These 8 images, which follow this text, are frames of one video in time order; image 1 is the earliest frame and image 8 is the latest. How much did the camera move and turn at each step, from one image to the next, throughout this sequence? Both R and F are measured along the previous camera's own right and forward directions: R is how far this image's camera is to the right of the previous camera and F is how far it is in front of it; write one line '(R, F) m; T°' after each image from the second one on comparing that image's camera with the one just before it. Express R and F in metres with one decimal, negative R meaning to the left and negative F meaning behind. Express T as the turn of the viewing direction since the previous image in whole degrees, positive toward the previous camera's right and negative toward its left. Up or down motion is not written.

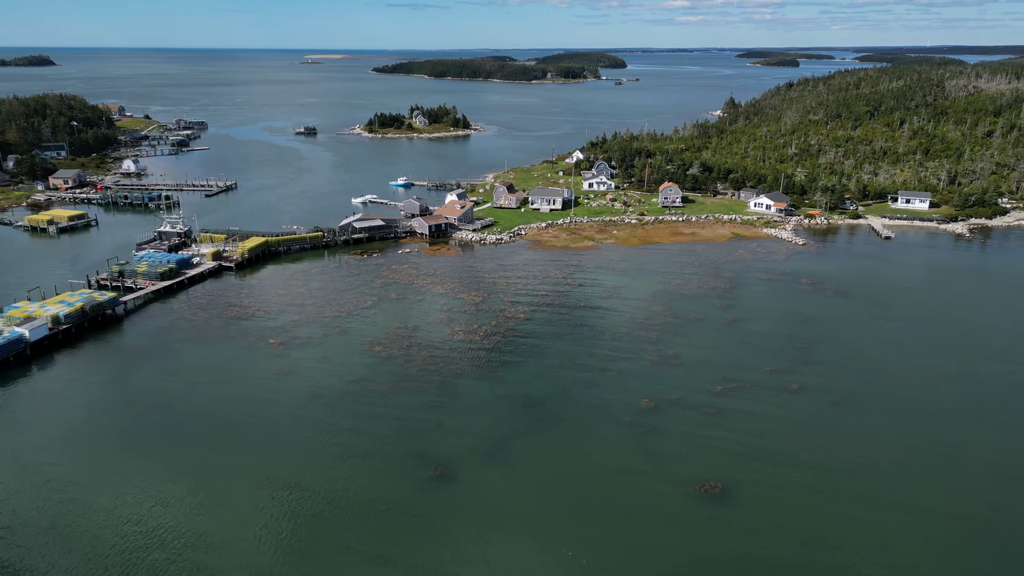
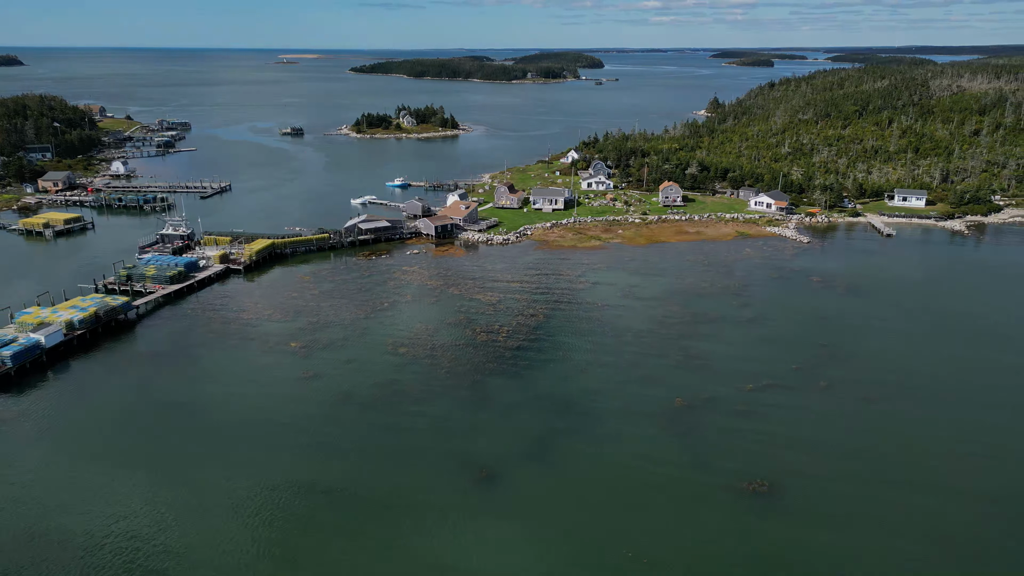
(-1.5, +0.1) m; +2°
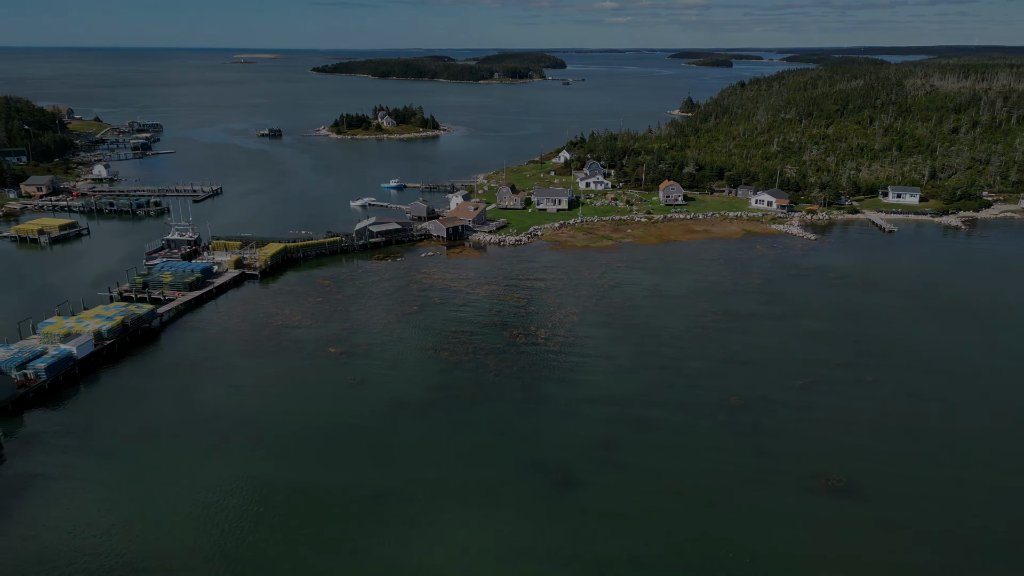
(-2.5, +0.1) m; +3°
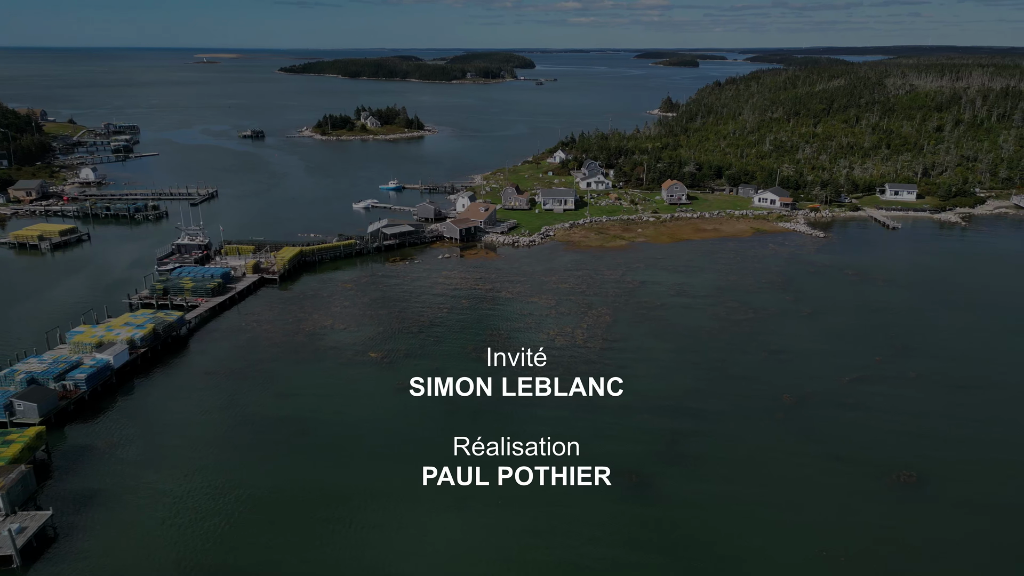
(-2.3, +0.1) m; +2°
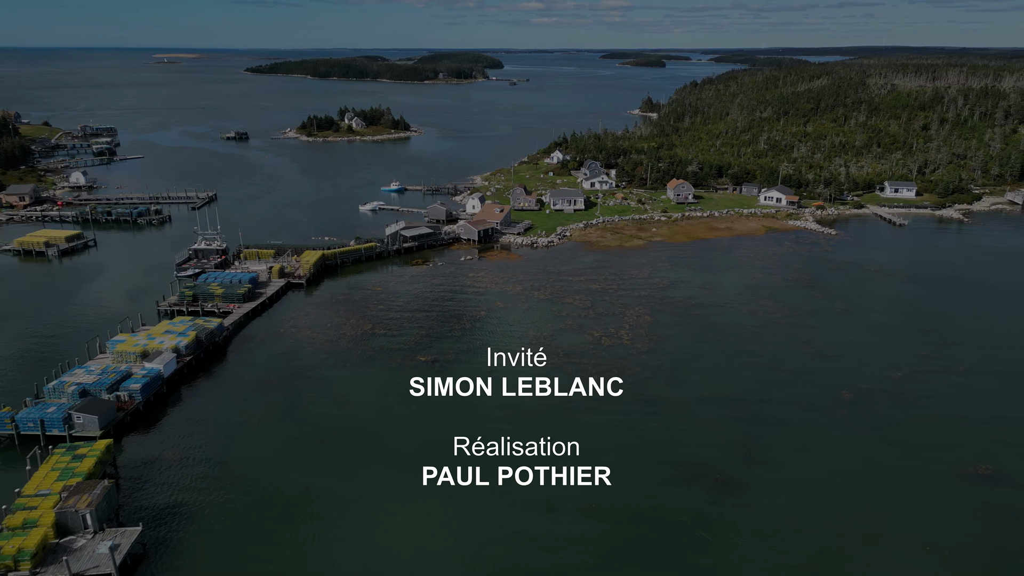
(-2.6, +0.1) m; +2°
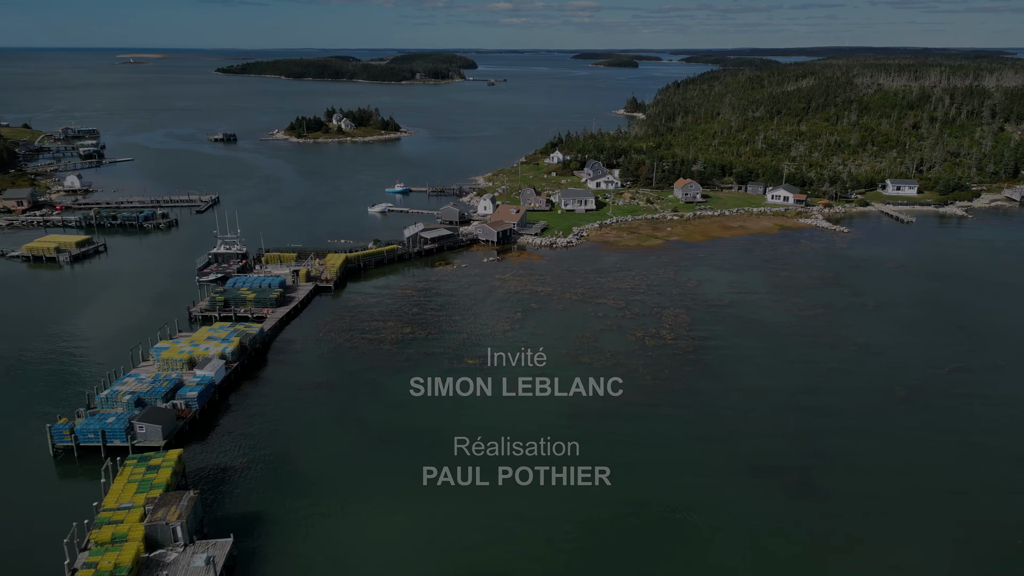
(-2.3, +0.1) m; +2°
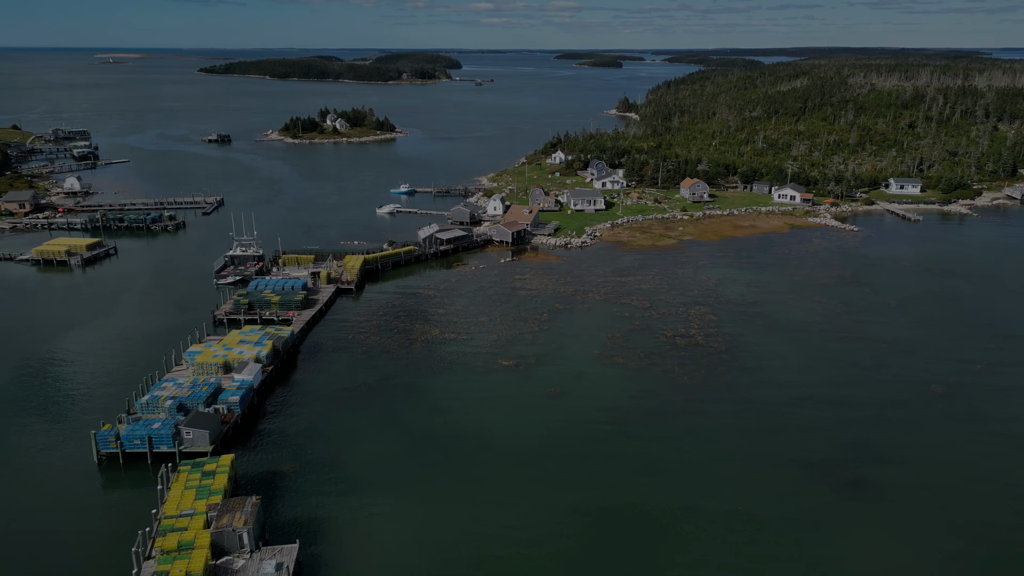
(-1.6, +0.1) m; +1°
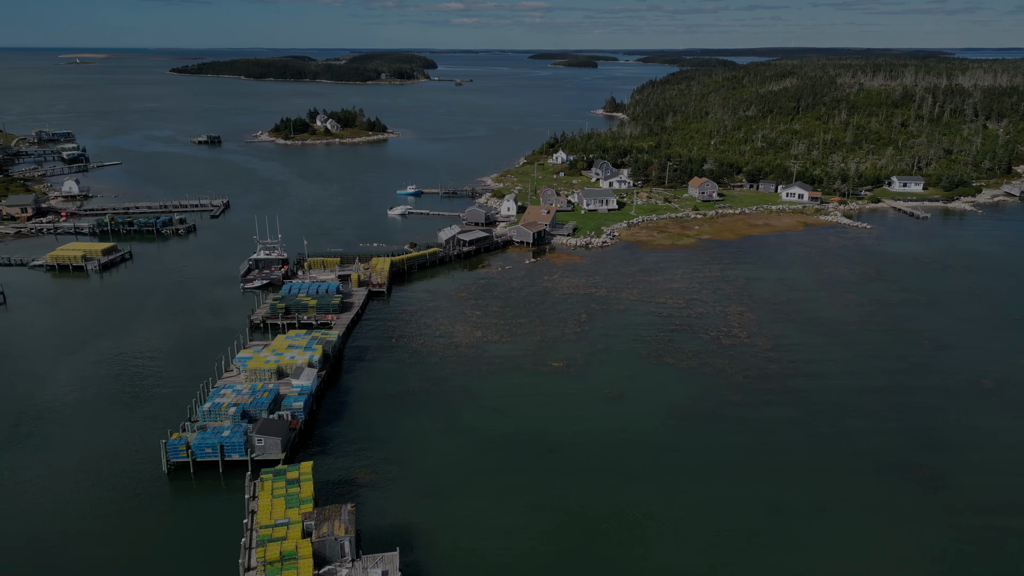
(-2.3, +0.1) m; +2°
